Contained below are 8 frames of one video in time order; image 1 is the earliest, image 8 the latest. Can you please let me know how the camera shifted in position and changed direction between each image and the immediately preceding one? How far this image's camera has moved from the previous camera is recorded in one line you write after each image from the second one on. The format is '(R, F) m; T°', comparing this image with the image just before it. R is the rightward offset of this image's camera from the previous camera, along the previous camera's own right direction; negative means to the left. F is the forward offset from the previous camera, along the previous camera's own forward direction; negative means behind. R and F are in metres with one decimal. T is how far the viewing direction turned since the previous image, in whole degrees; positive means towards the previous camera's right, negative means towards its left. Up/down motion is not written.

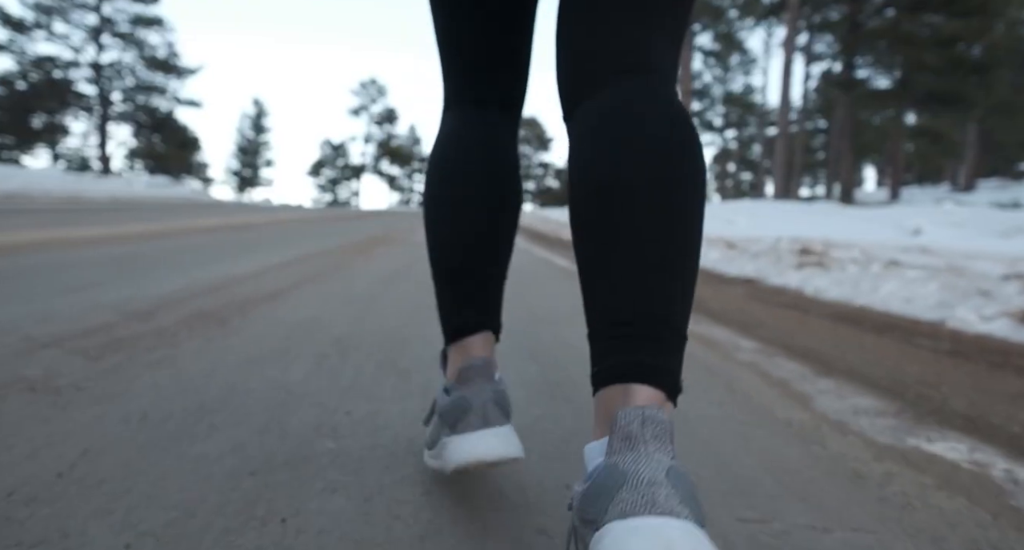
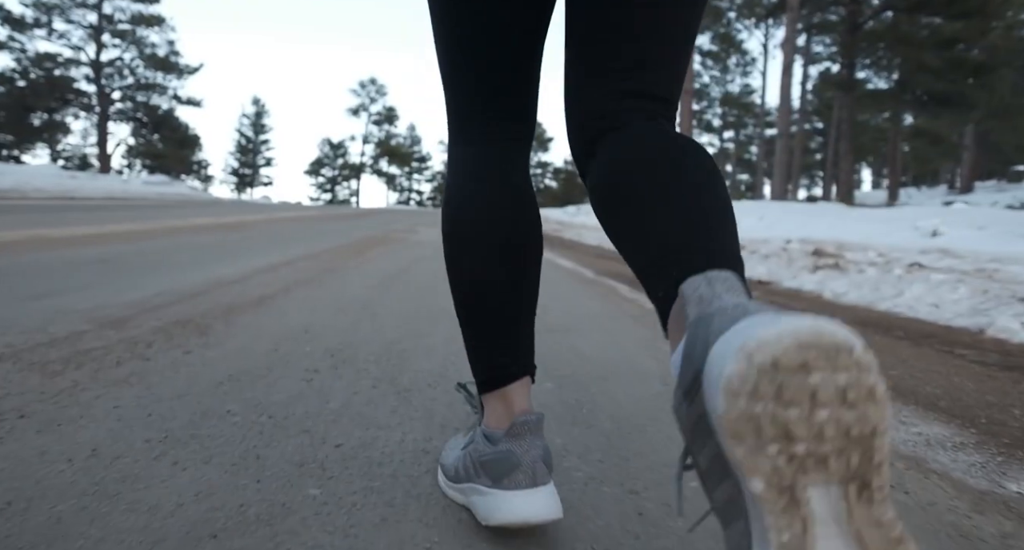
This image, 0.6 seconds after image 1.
(0.0, +0.3) m; 0°
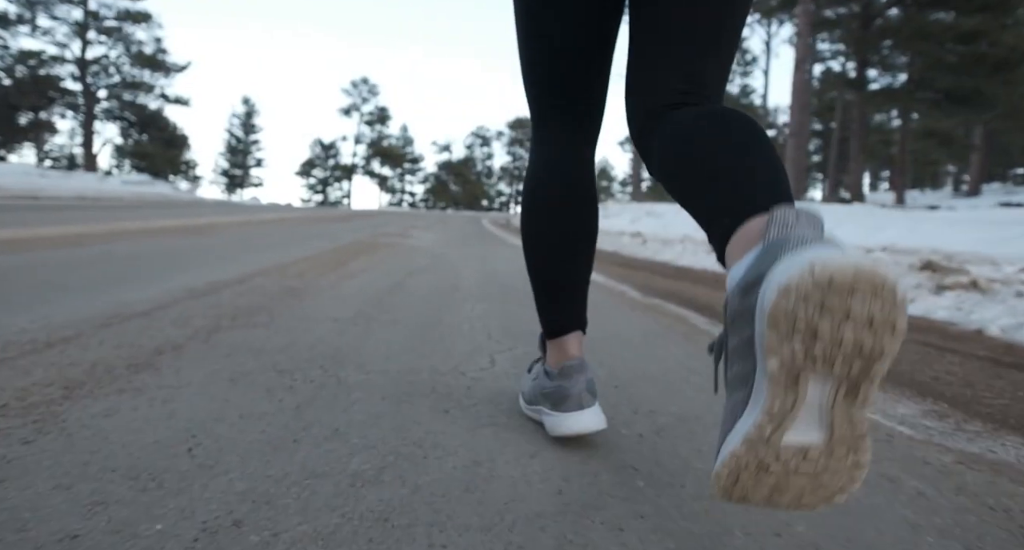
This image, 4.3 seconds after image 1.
(-0.2, +1.5) m; +1°
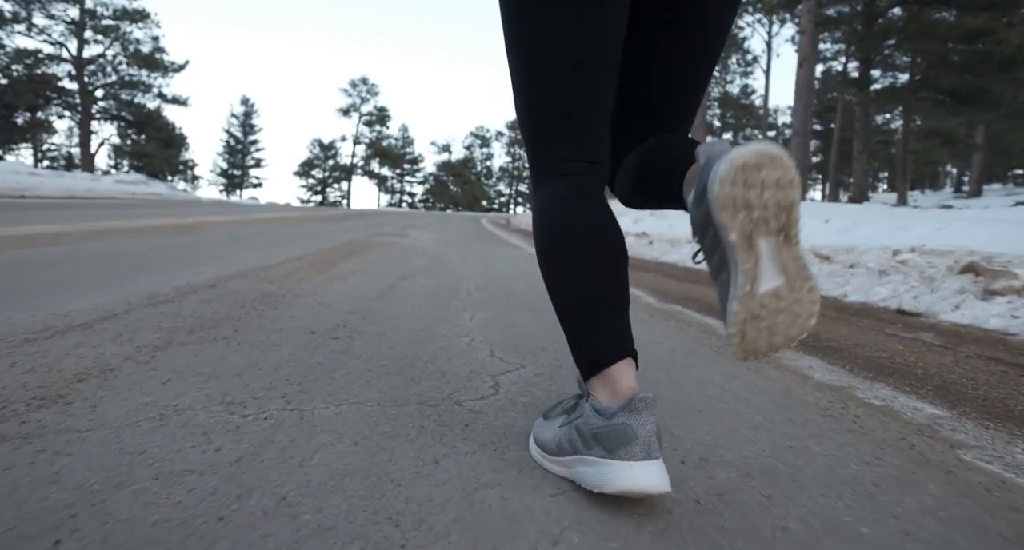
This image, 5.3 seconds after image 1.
(0.0, +0.5) m; 0°
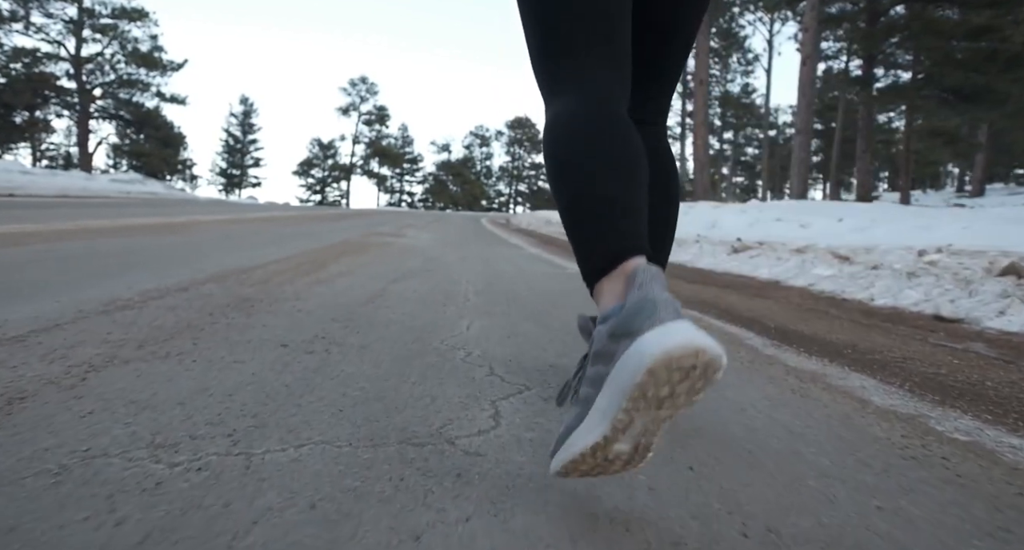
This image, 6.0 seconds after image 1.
(0.0, +0.4) m; 0°
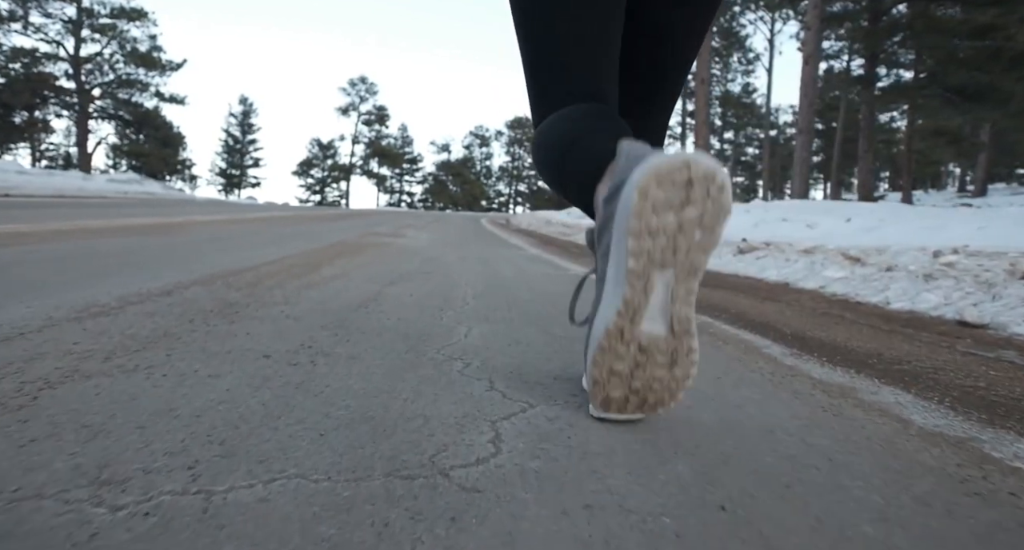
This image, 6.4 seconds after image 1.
(0.0, +0.2) m; 0°
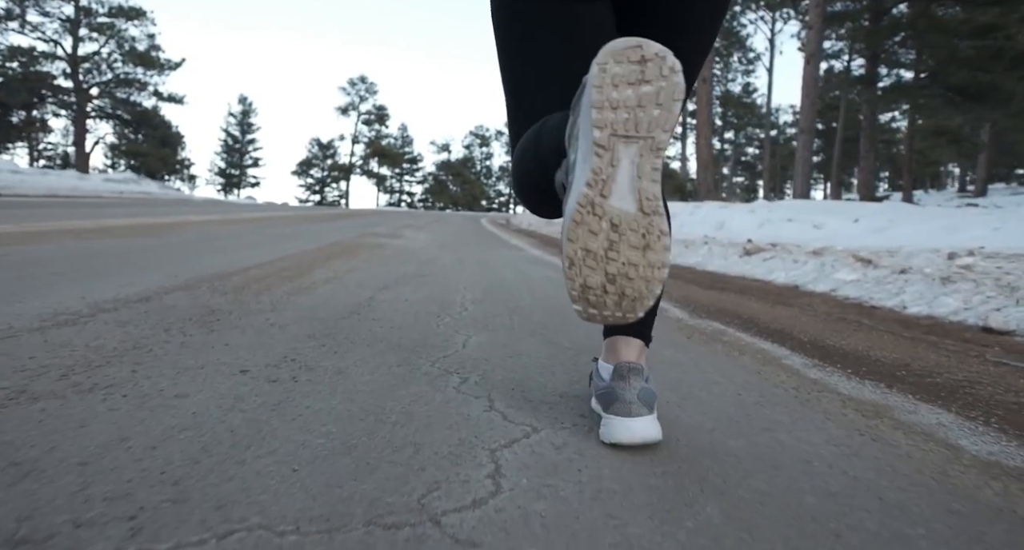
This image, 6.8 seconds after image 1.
(0.0, +0.2) m; 0°
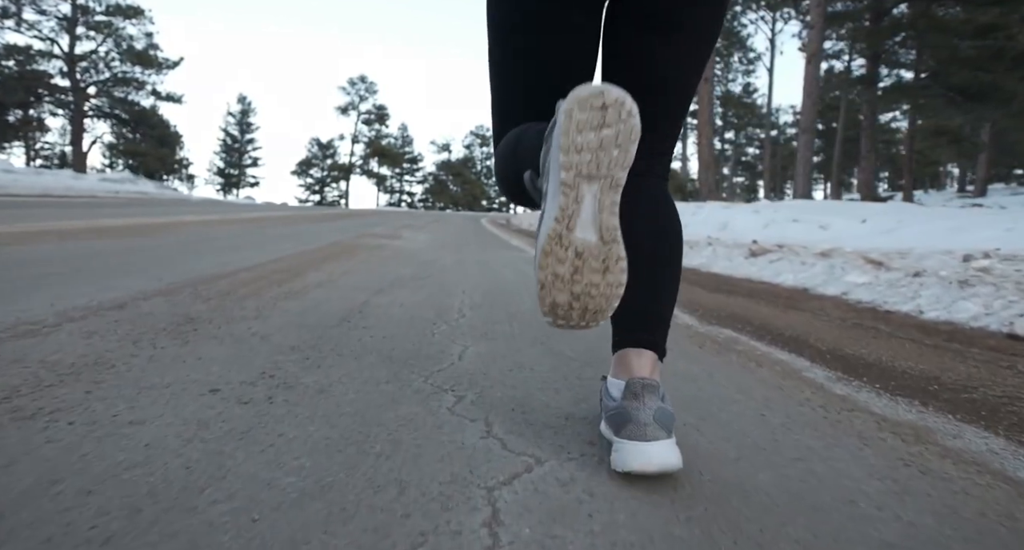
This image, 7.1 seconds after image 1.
(0.0, +0.2) m; 0°
